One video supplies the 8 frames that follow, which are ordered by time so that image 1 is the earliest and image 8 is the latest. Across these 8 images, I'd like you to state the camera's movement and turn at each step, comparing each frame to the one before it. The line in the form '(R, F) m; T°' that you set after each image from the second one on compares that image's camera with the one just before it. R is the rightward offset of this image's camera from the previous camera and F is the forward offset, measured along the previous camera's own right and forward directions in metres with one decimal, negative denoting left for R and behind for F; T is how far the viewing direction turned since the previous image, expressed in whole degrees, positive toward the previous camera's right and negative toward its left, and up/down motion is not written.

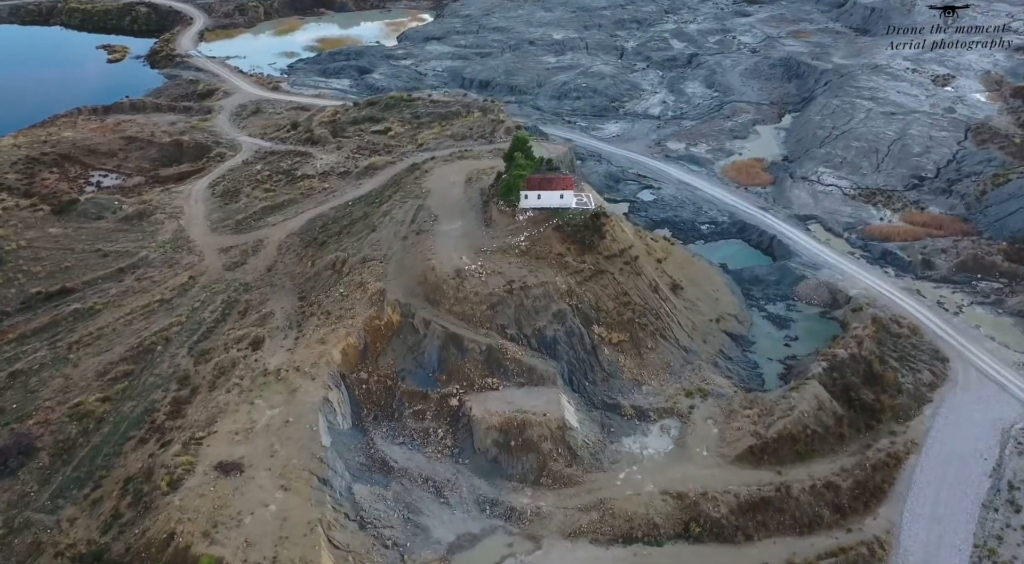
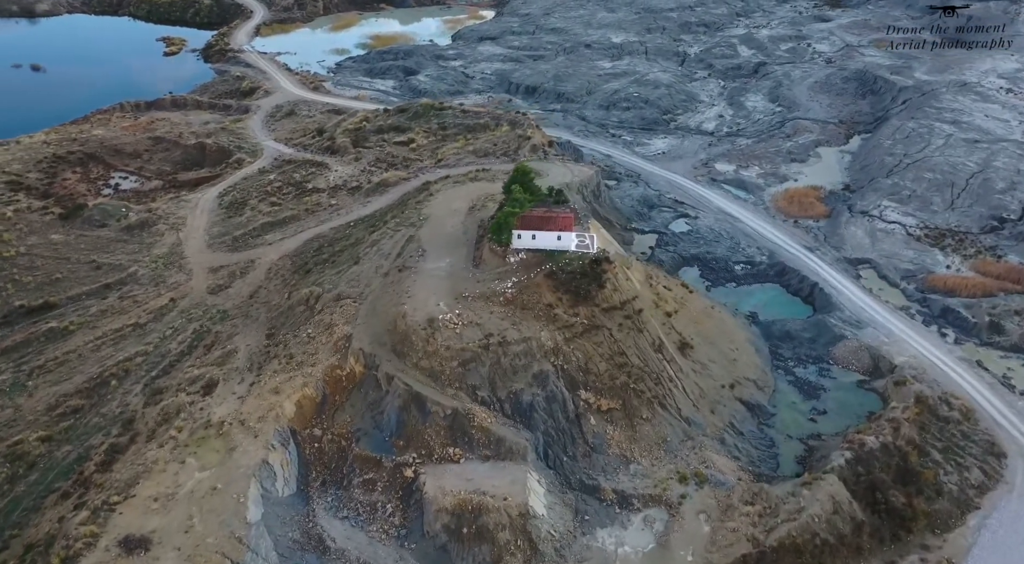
(+3.3, +3.5) m; -5°
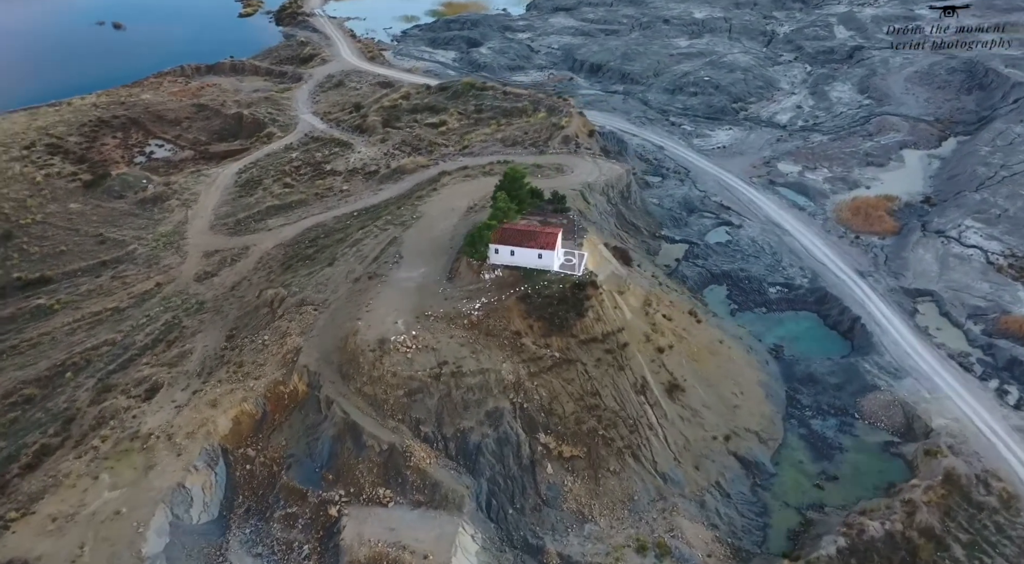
(+4.4, +3.3) m; -6°
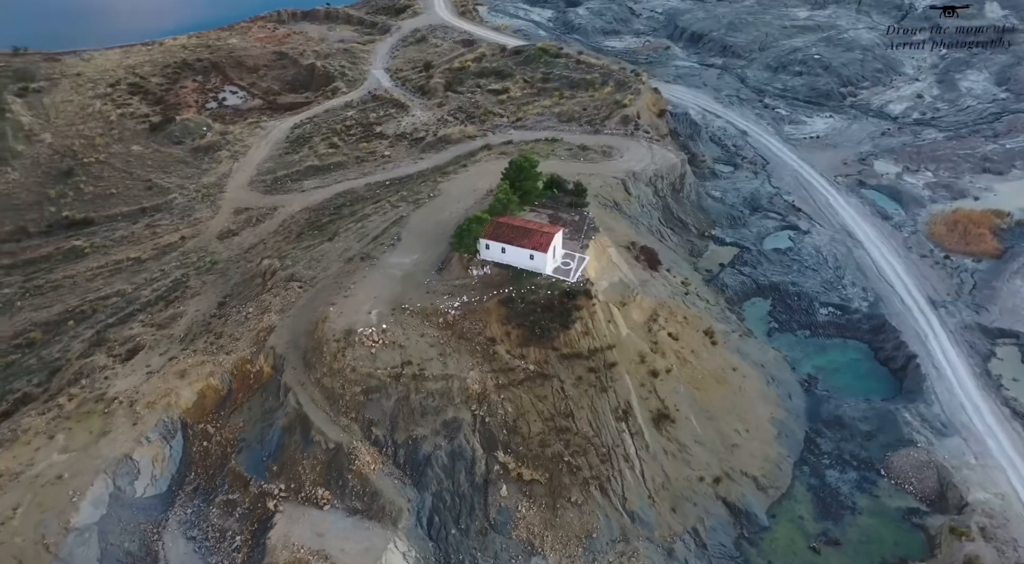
(+4.2, +2.5) m; -8°
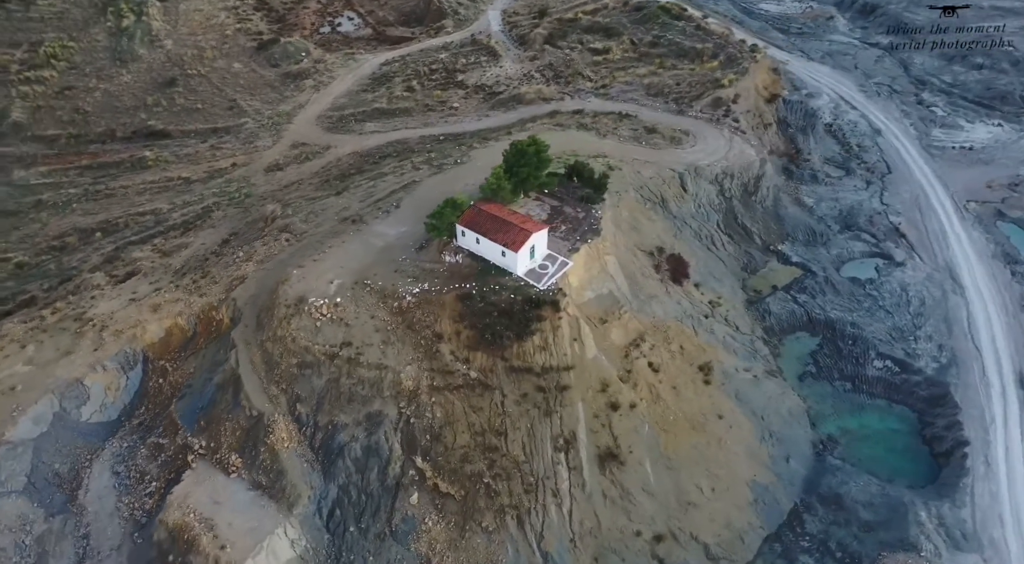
(+5.5, +2.9) m; -10°
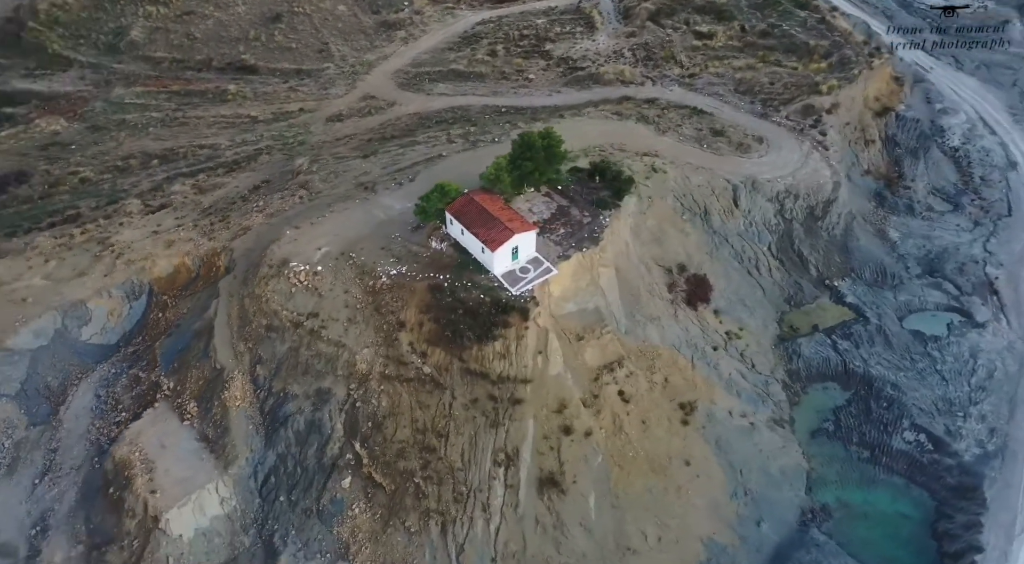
(+4.2, +1.6) m; -9°
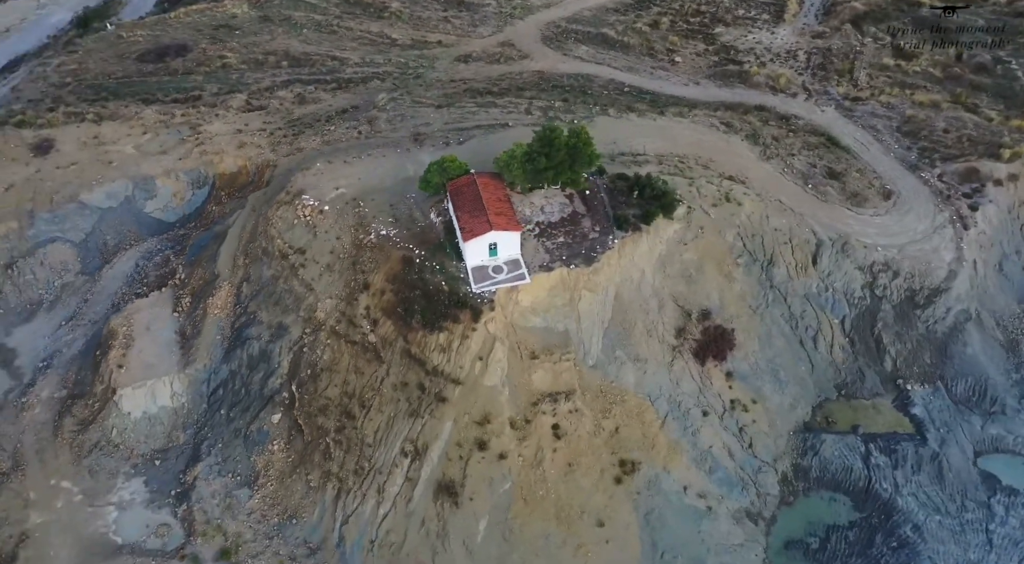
(+5.5, +2.2) m; -13°
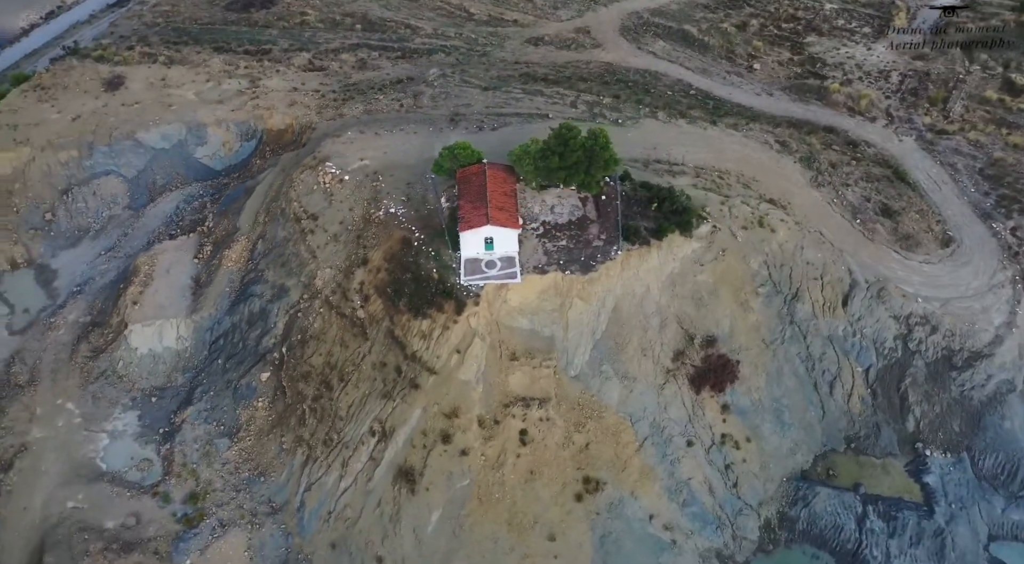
(+2.4, +0.5) m; -6°
